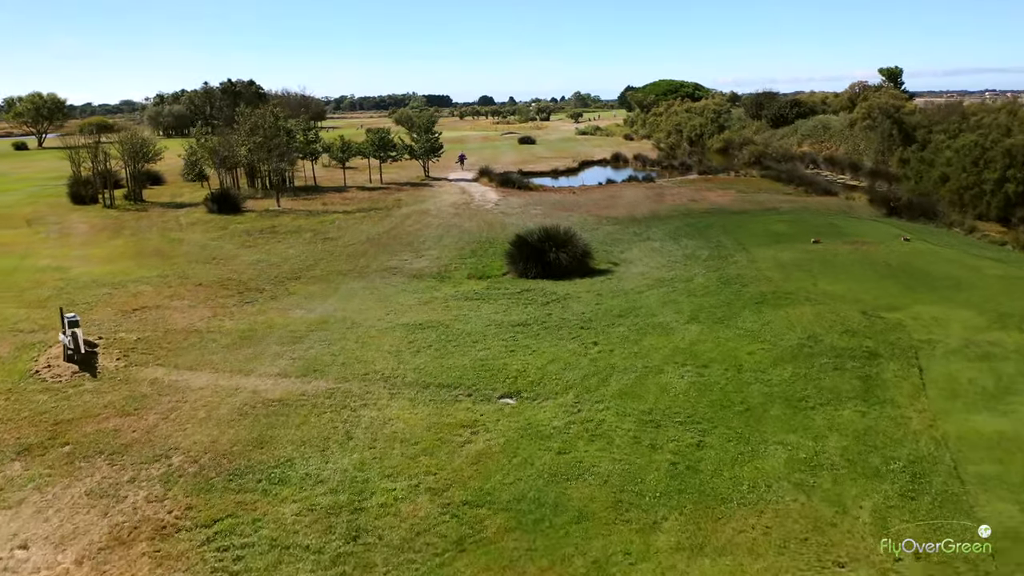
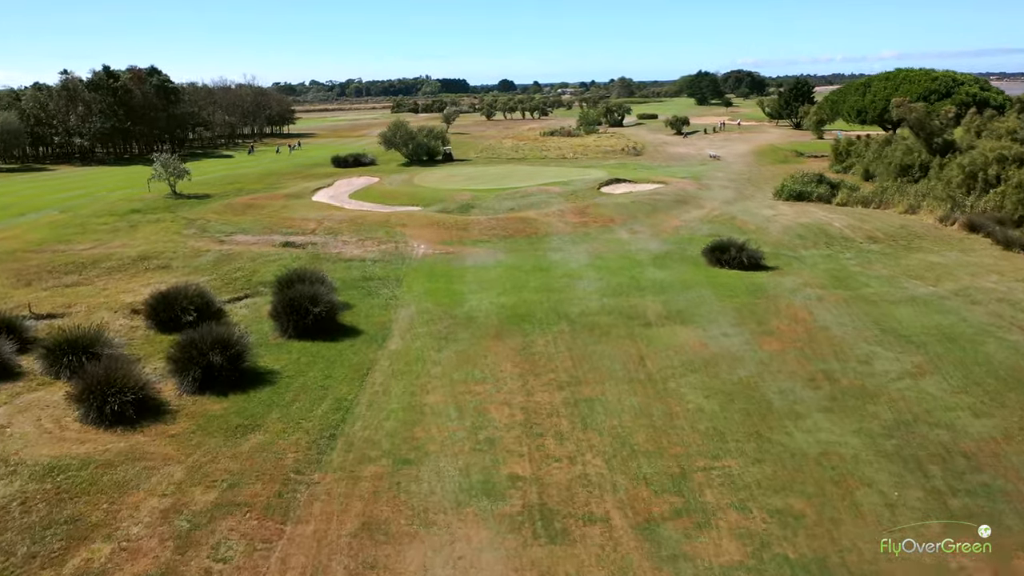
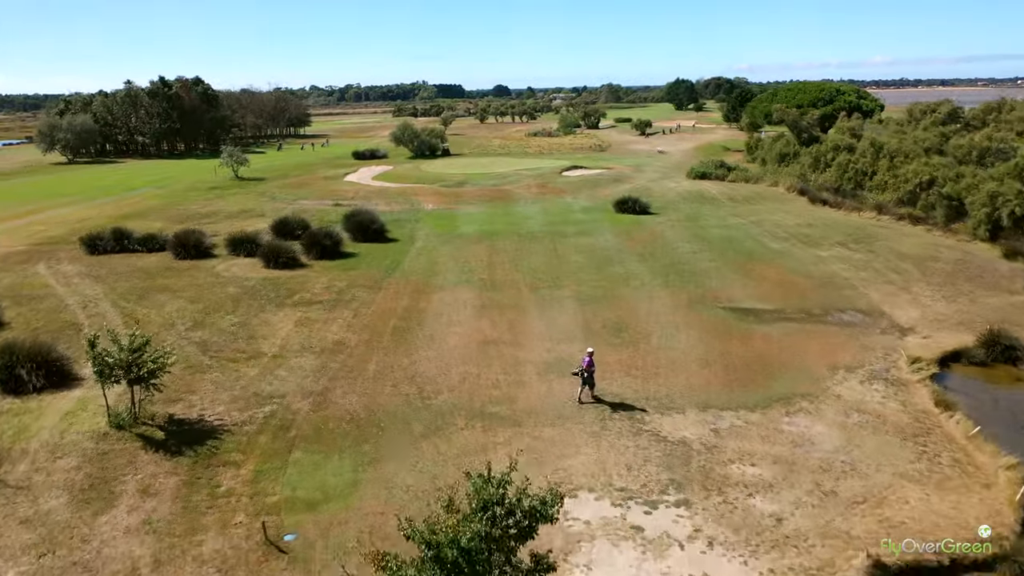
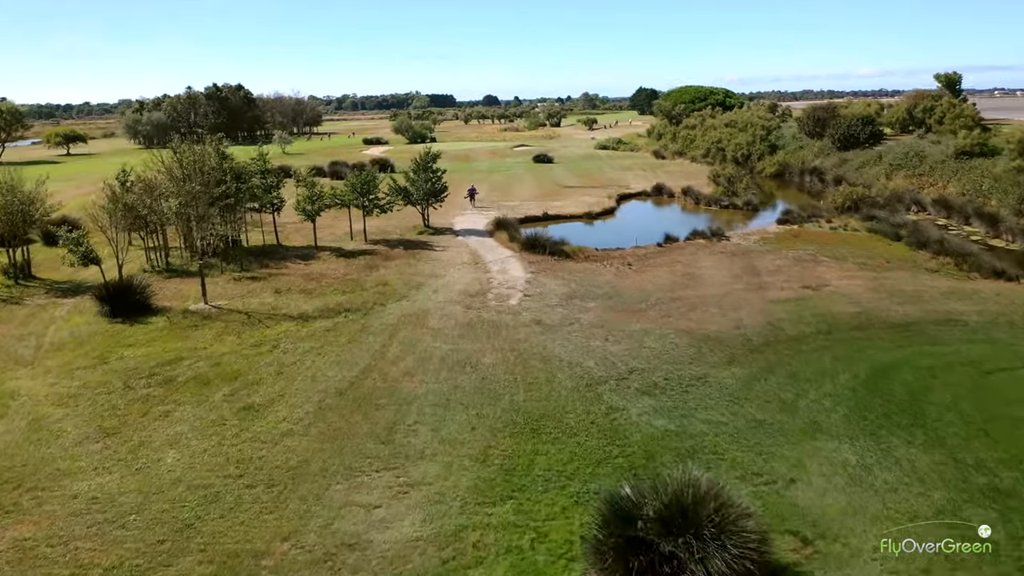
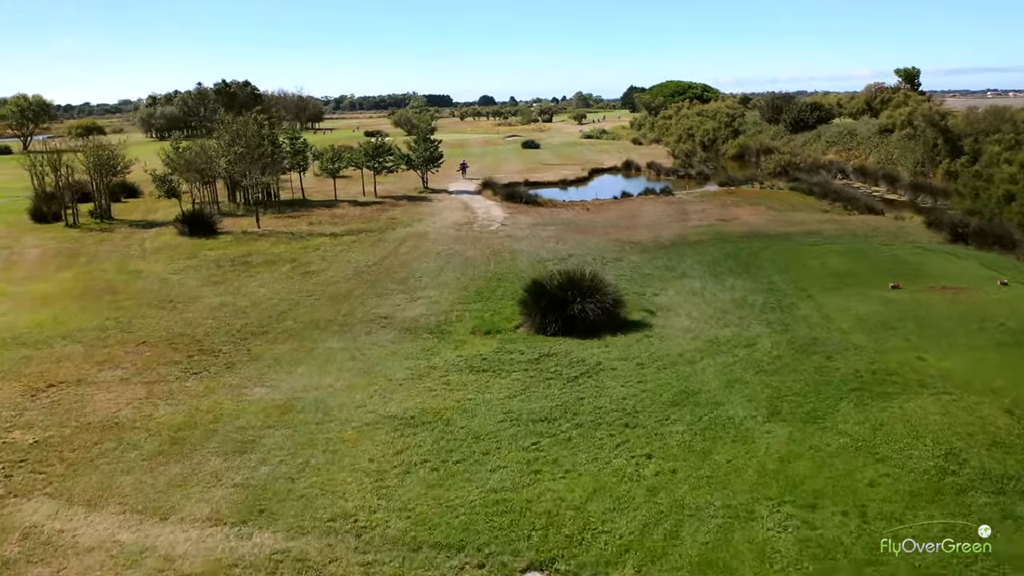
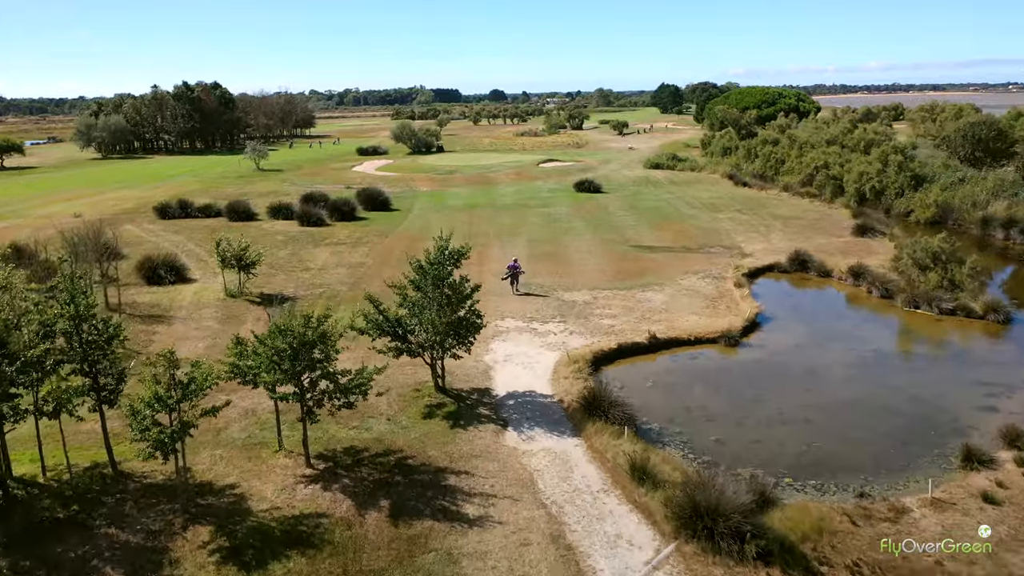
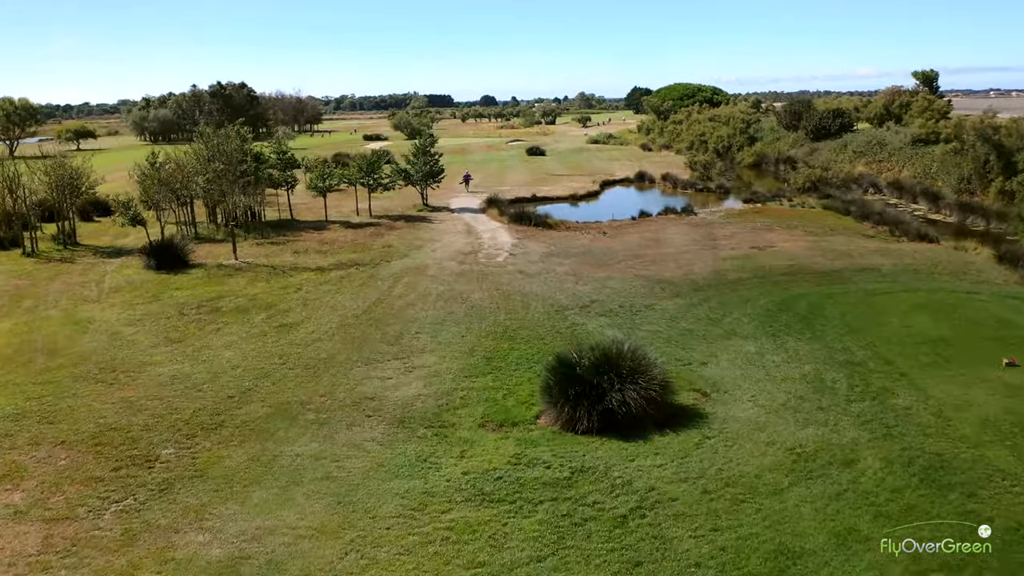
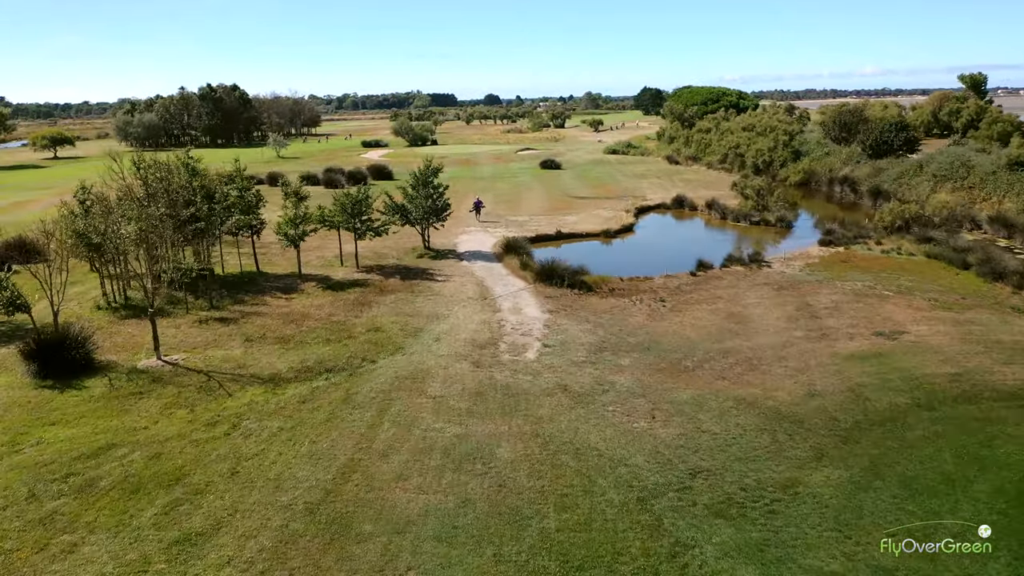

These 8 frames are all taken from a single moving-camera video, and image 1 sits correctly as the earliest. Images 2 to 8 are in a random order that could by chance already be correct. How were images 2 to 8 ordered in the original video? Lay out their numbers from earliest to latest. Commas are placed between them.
5, 7, 4, 8, 6, 3, 2
